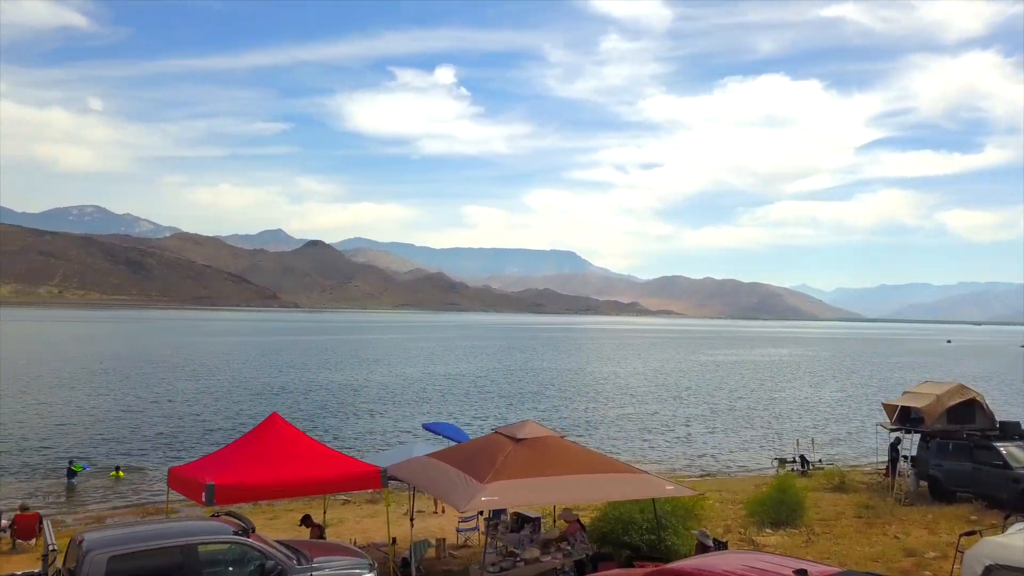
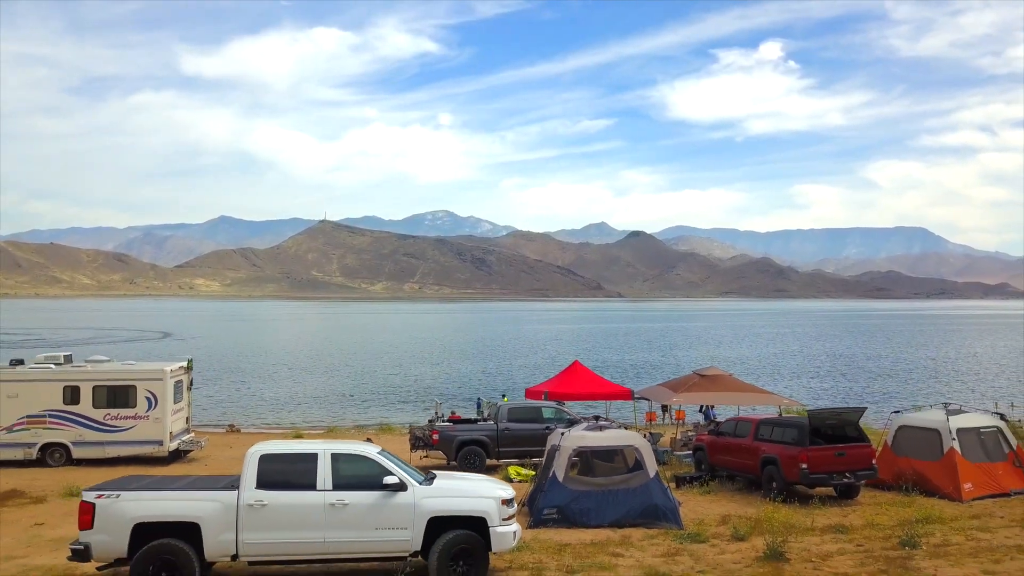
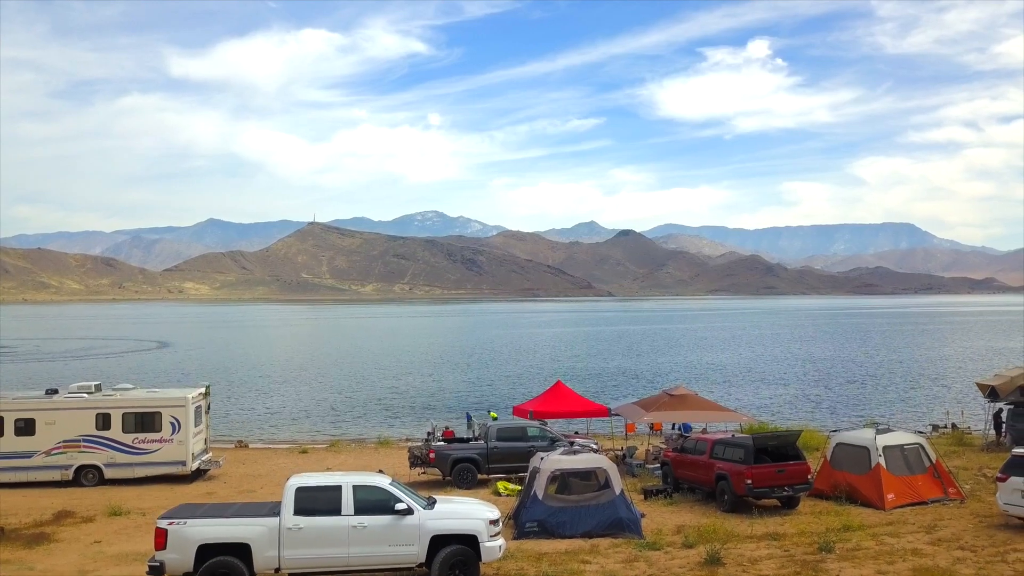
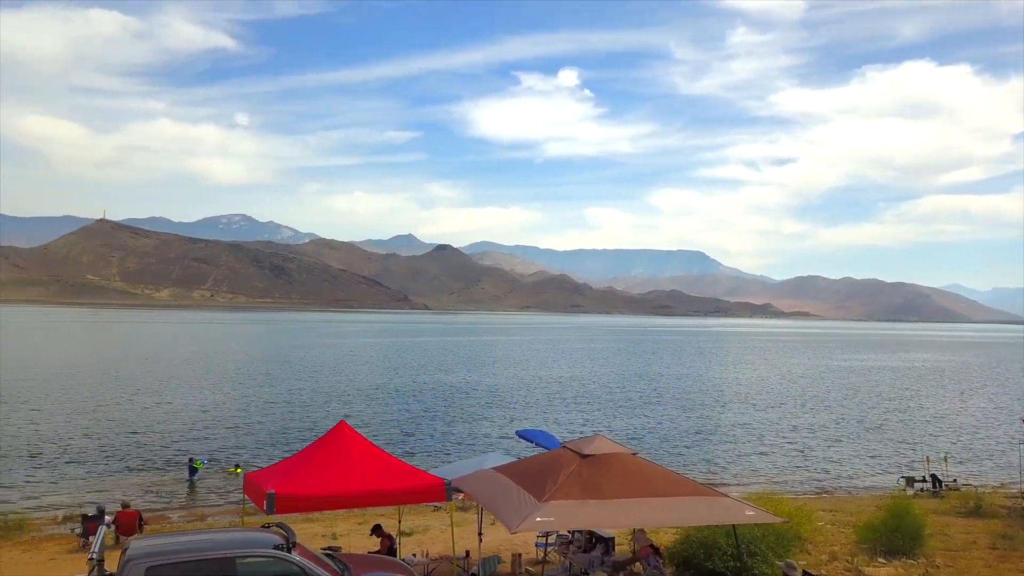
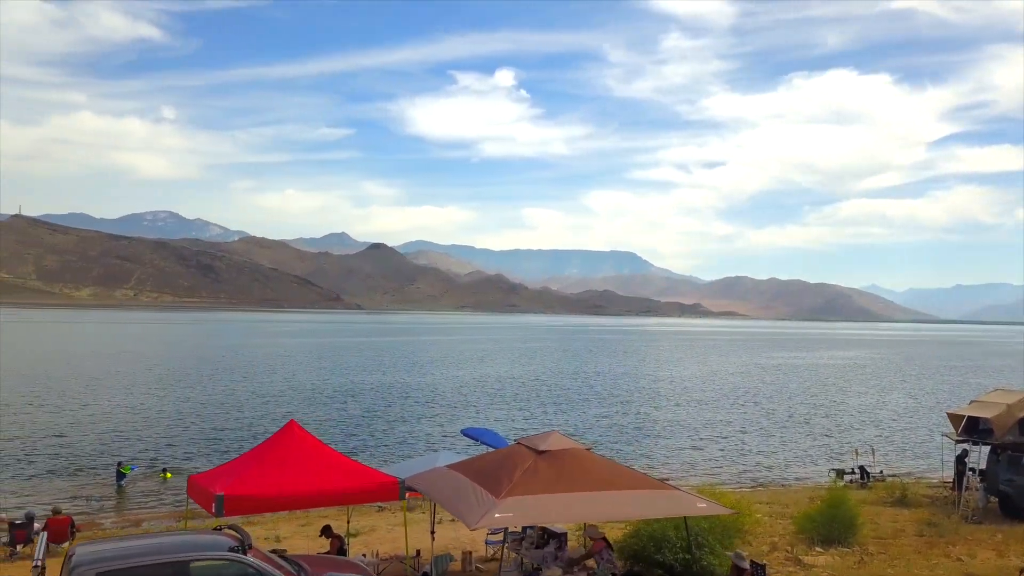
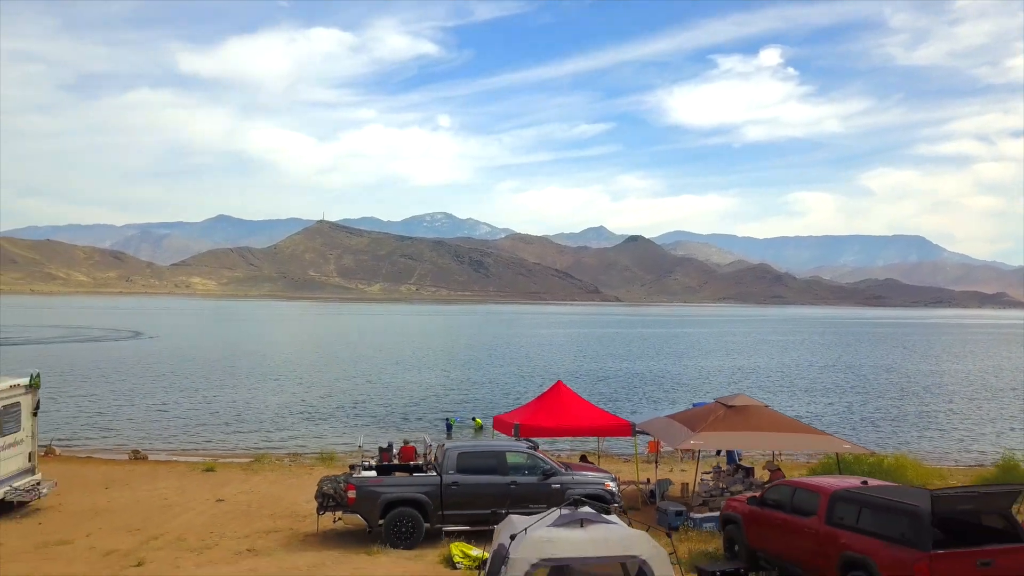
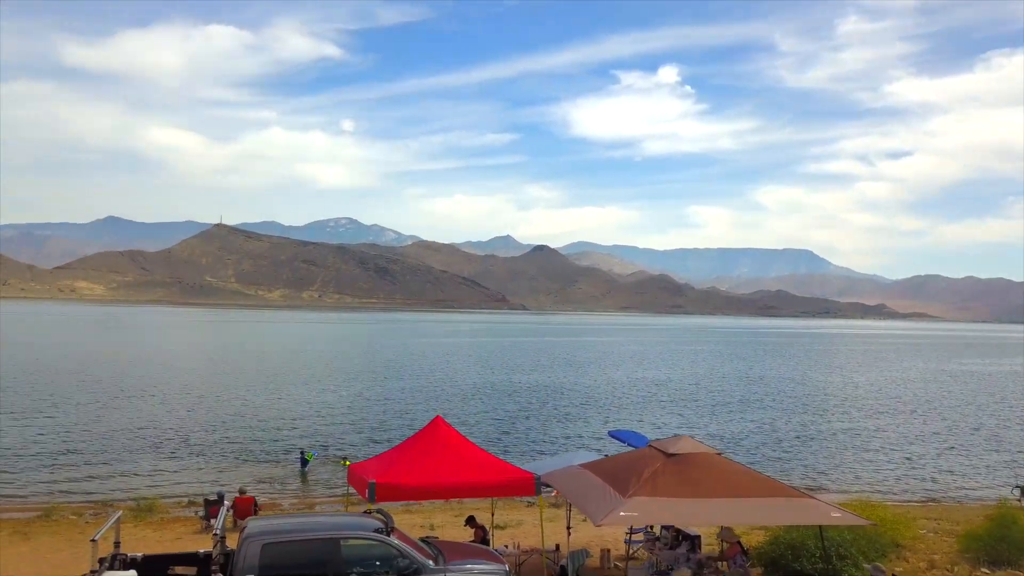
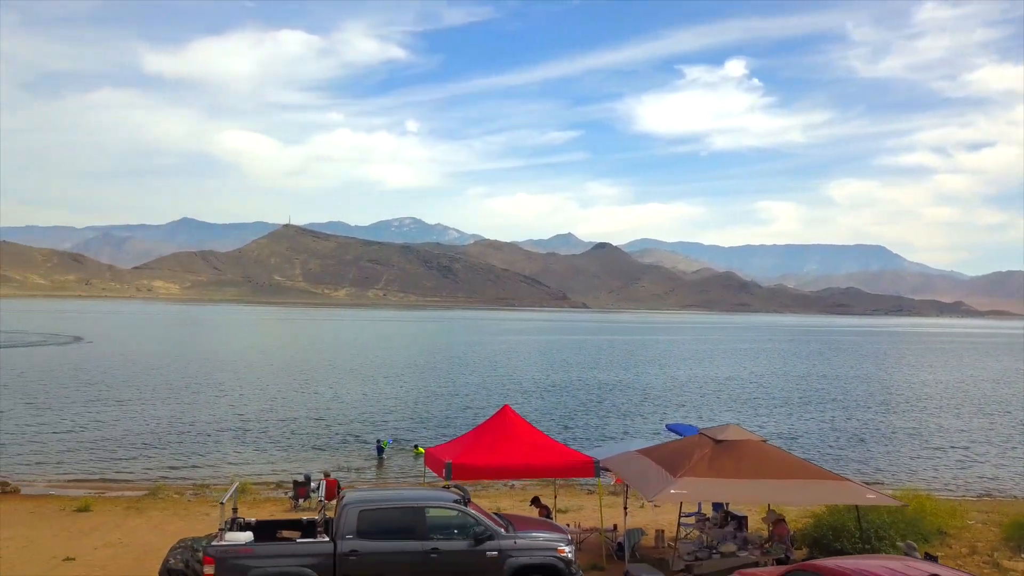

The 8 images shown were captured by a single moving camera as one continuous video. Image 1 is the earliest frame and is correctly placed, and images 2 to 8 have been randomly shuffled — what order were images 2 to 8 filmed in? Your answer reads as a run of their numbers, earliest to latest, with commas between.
5, 4, 7, 8, 6, 2, 3
